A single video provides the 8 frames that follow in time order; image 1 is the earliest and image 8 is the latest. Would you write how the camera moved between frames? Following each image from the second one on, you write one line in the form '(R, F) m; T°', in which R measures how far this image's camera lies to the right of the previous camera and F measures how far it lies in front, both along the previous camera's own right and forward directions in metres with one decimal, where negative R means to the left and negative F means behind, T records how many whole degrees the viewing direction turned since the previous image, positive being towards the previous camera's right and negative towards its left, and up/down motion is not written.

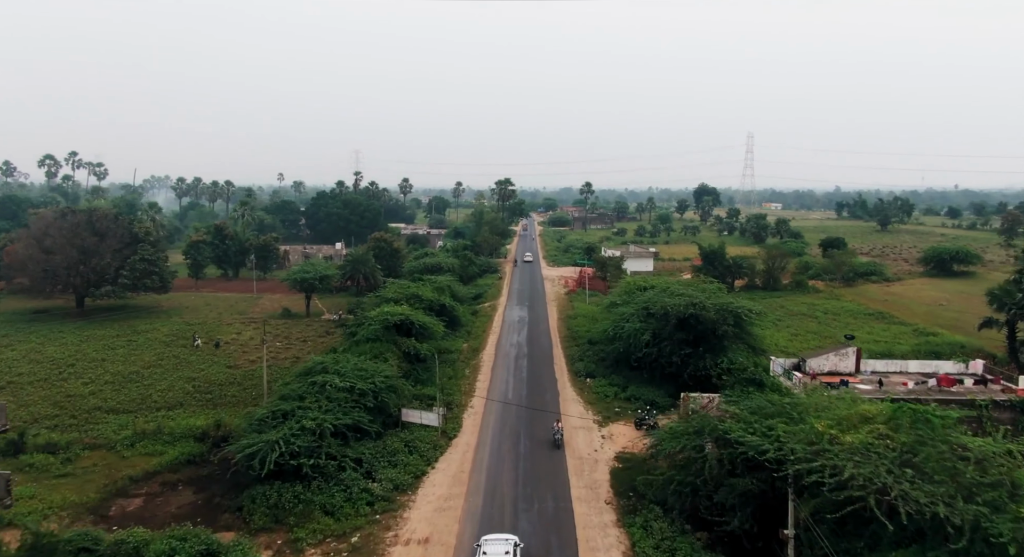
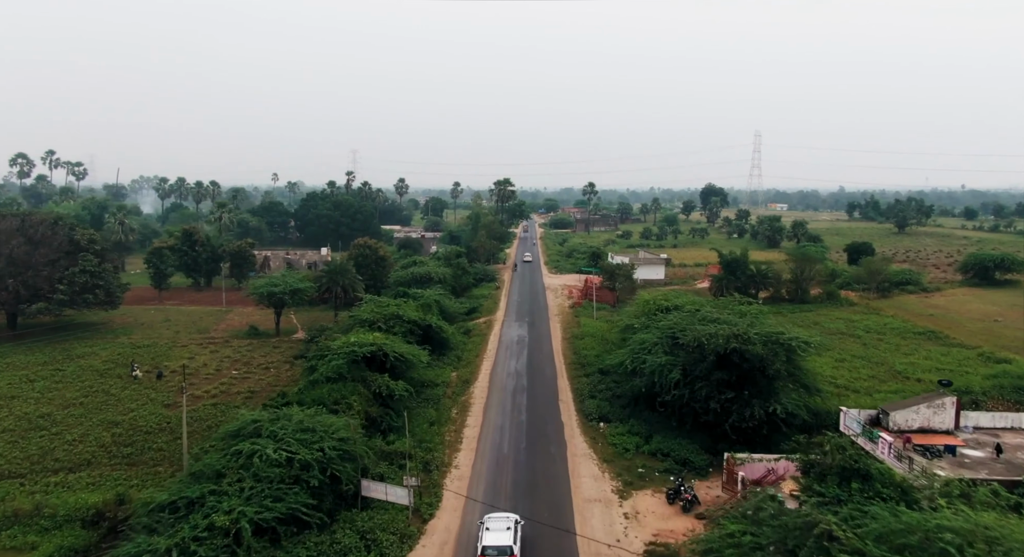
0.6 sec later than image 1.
(+0.2, +6.4) m; 0°
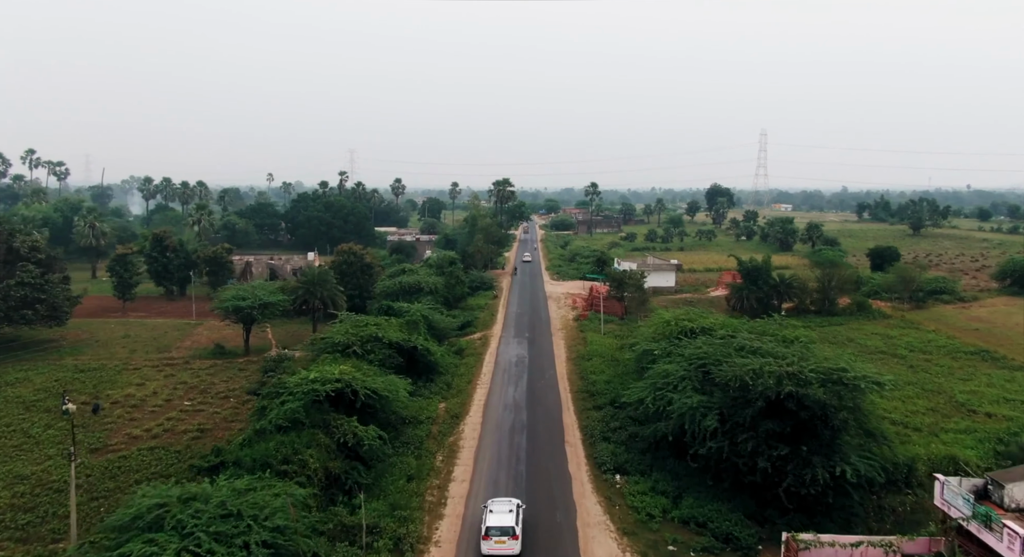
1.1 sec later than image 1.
(+0.1, +5.1) m; 0°
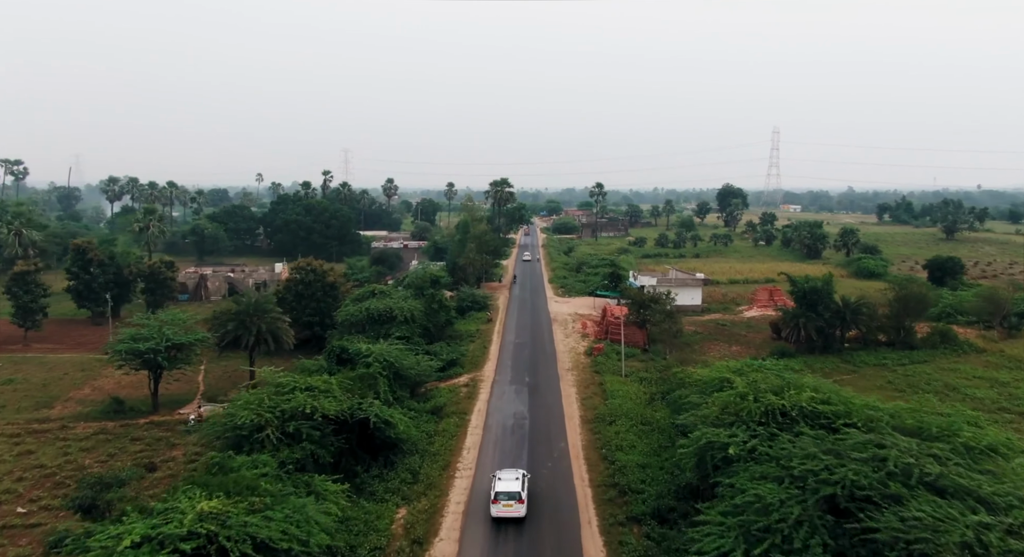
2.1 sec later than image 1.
(+0.2, +10.2) m; 0°
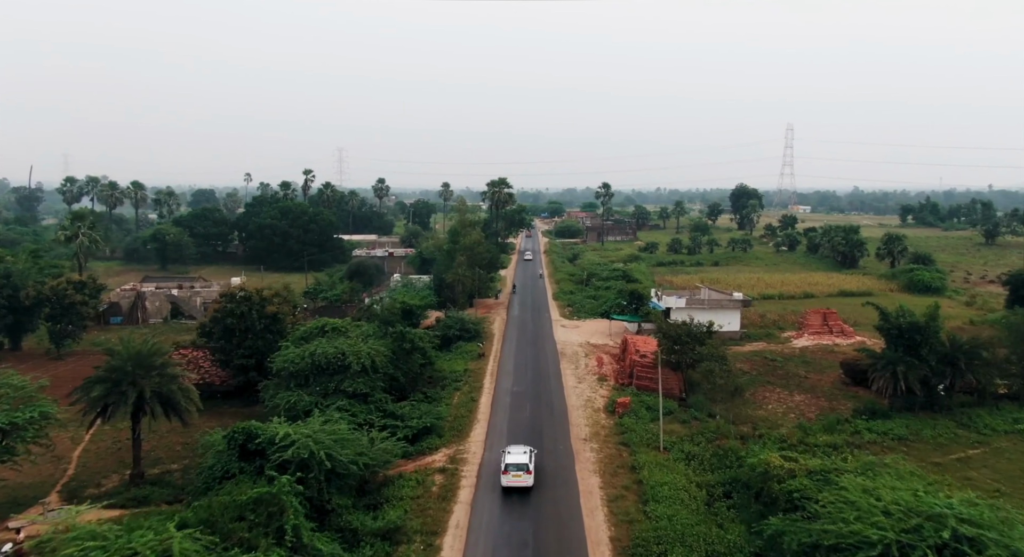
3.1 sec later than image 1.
(+0.2, +10.3) m; 0°
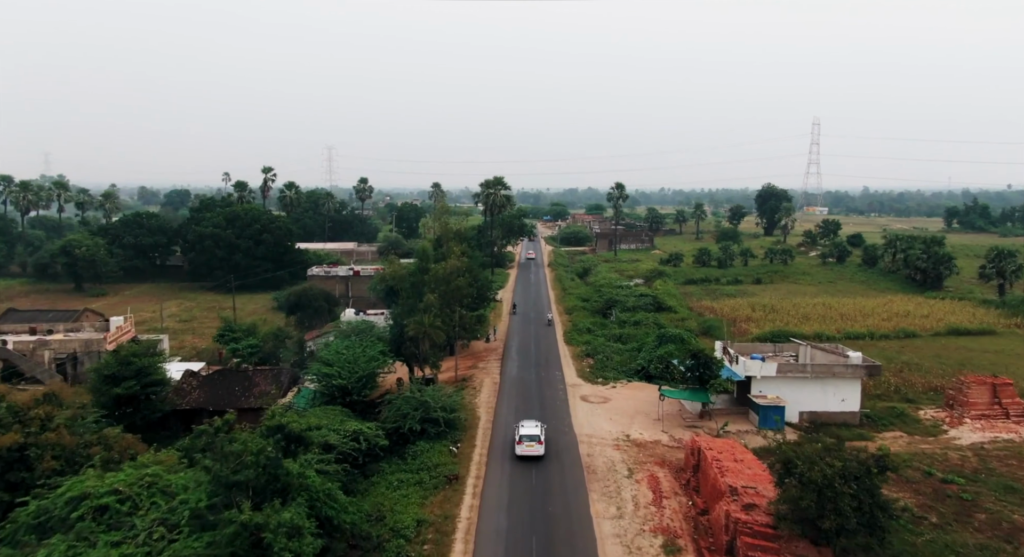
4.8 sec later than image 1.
(+0.2, +17.1) m; 0°
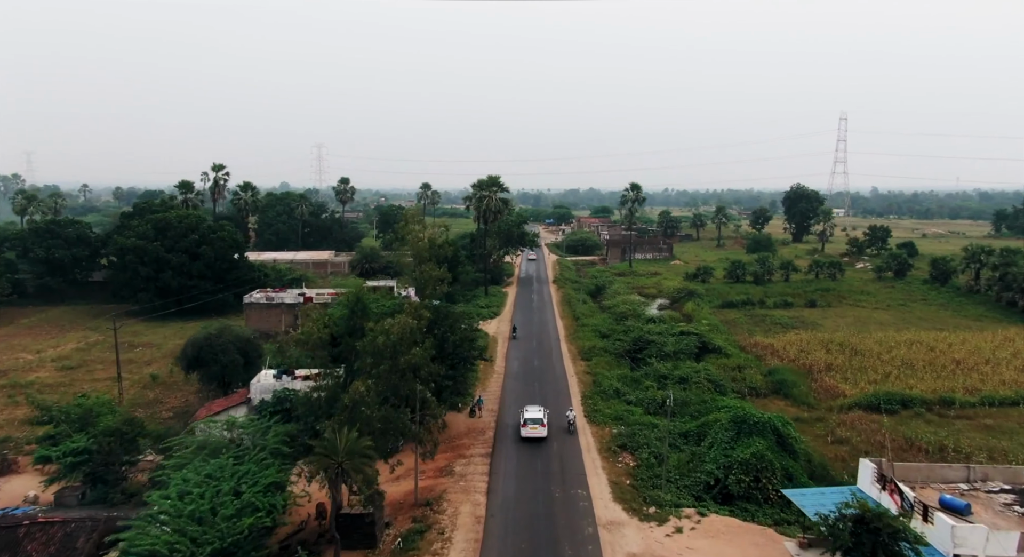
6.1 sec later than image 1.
(+0.2, +14.8) m; 0°
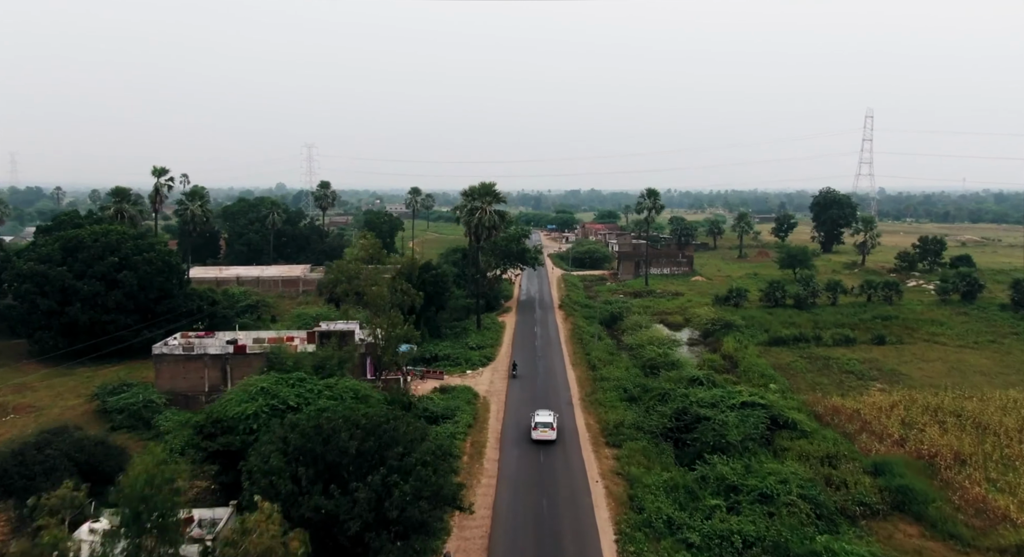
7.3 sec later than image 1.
(+0.1, +12.3) m; 0°
